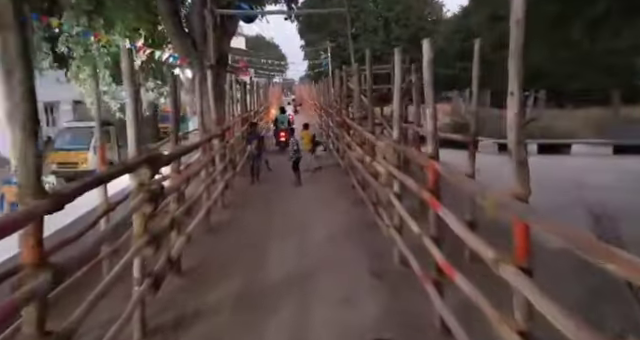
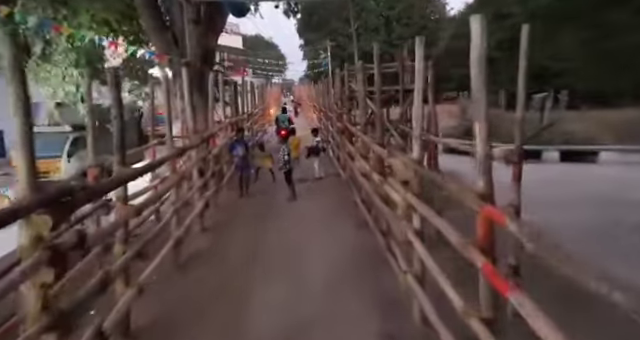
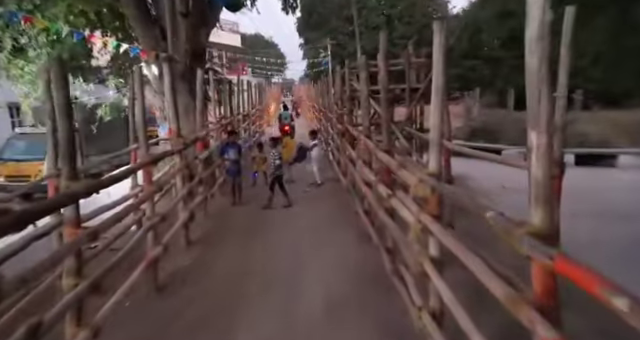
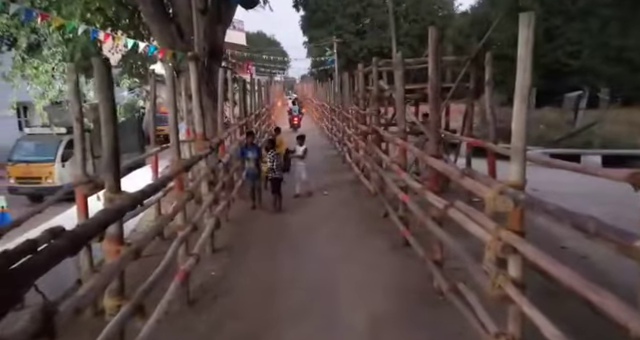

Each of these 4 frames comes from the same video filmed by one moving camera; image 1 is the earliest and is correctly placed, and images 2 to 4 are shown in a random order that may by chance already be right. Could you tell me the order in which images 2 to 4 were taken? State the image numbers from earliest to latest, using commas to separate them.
2, 3, 4
